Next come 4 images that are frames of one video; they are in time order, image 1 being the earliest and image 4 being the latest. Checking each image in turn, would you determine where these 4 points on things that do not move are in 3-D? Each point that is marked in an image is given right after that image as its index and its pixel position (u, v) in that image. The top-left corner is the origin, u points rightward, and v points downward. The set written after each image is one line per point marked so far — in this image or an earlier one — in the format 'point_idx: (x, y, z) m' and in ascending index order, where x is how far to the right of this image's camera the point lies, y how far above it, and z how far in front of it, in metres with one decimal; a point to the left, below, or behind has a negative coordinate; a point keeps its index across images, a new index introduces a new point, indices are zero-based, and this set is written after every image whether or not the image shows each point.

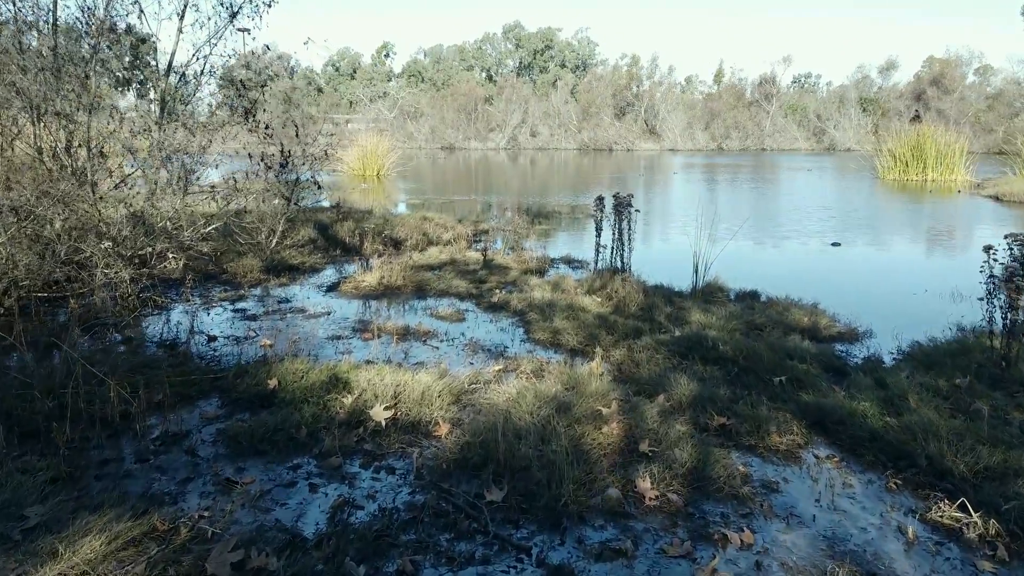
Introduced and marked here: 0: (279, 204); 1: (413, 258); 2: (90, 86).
0: (-3.2, +1.1, +9.8) m
1: (-1.3, +0.4, +9.9) m
2: (-4.1, +1.9, +7.0) m
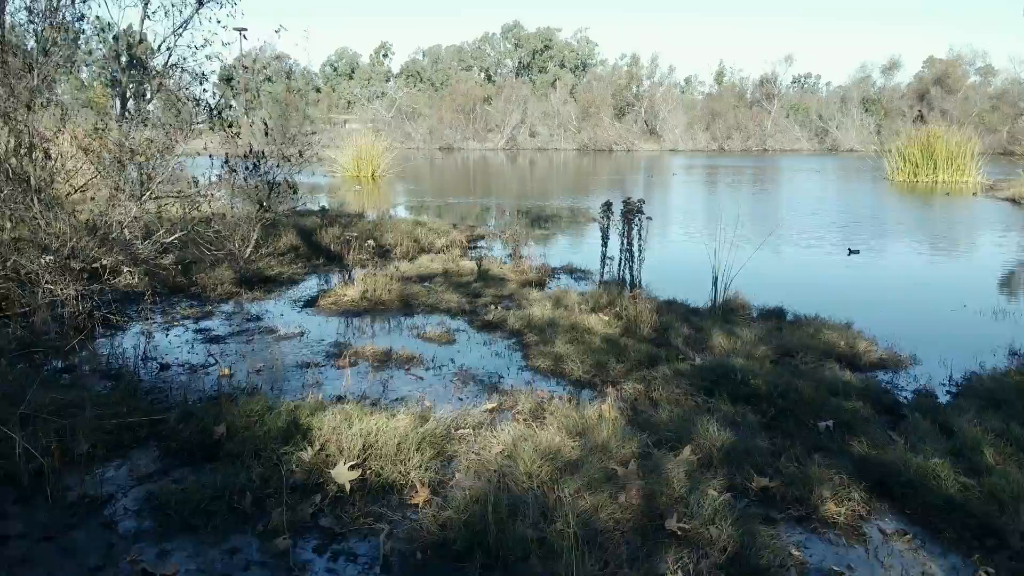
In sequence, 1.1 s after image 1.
0: (-3.2, +1.0, +9.0) m
1: (-1.4, +0.3, +9.1) m
2: (-4.1, +1.8, +6.2) m
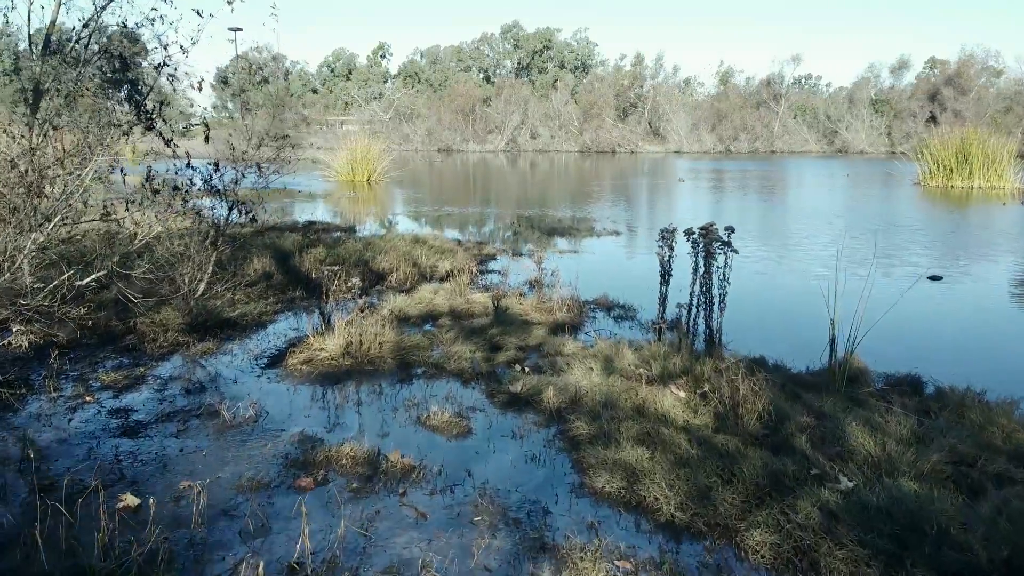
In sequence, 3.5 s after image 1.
0: (-3.0, +0.6, +7.1) m
1: (-1.1, -0.2, +7.3) m
2: (-3.9, +1.4, +4.4) m
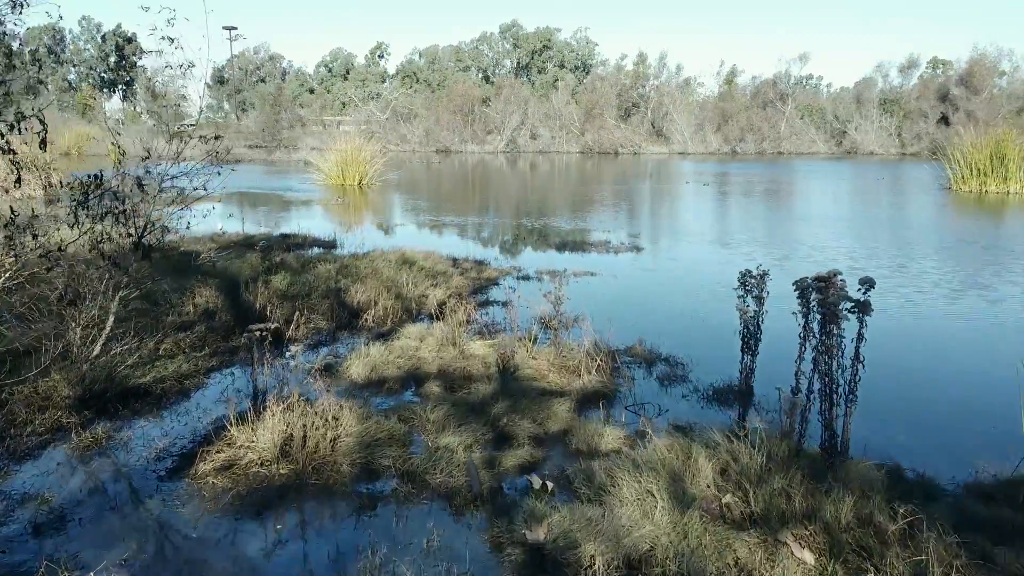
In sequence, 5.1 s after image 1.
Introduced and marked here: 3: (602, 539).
0: (-2.9, +0.2, +5.4) m
1: (-1.1, -0.6, +5.5) m
2: (-3.8, +1.0, +2.6) m
3: (+0.4, -1.1, +3.1) m
